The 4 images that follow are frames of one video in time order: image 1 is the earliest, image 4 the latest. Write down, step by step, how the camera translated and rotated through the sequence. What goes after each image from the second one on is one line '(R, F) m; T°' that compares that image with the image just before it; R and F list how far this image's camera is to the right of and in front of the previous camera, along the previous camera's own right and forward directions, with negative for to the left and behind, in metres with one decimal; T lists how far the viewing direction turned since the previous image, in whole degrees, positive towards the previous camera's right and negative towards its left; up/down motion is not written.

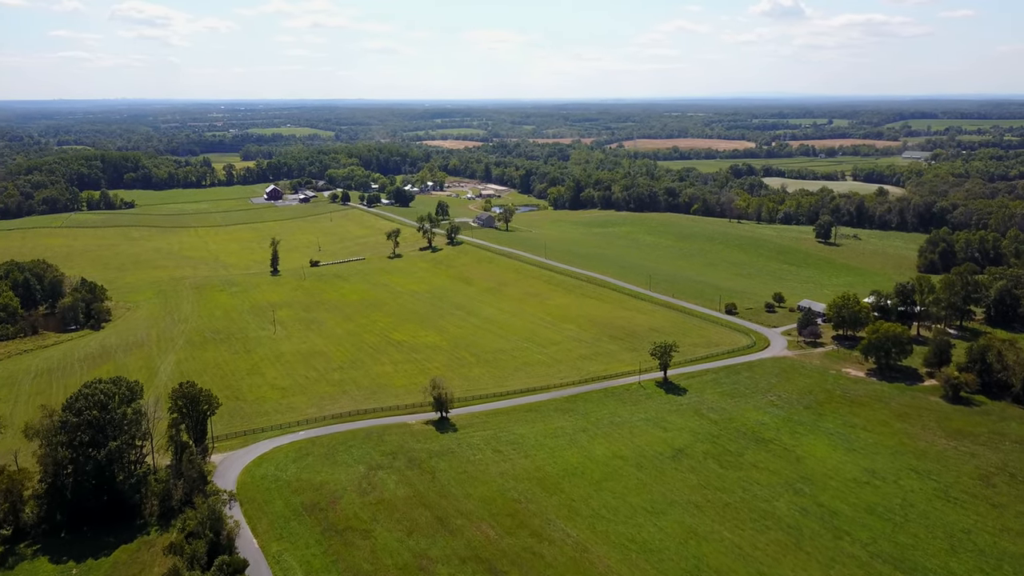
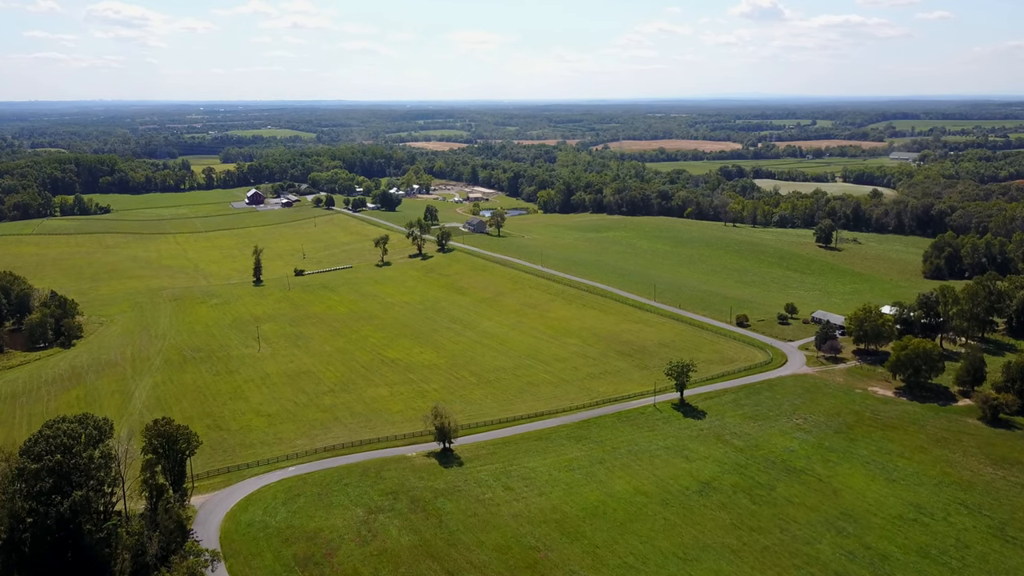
(-1.6, +3.6) m; +1°
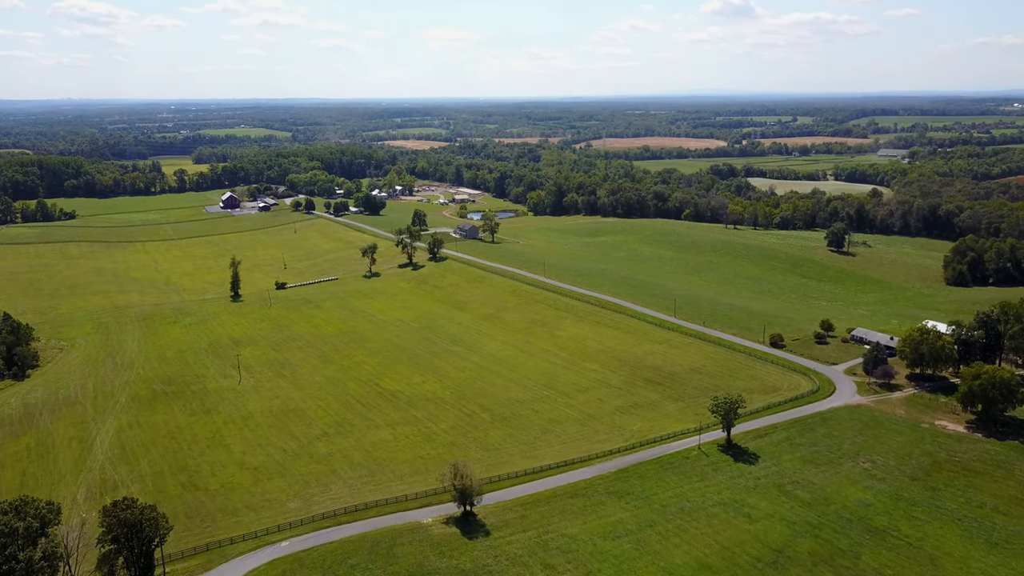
(-2.9, +6.4) m; +2°
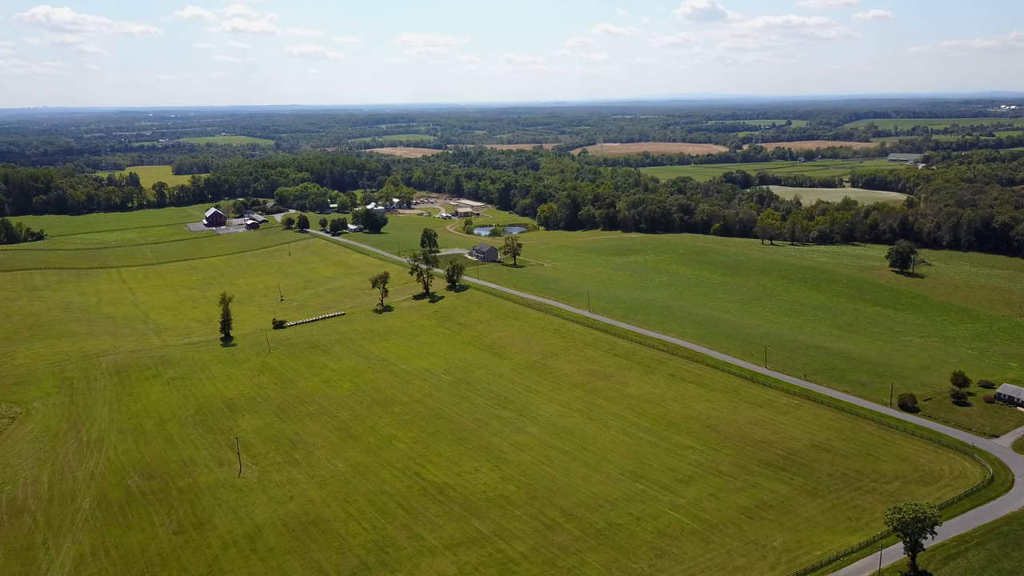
(-6.1, +11.6) m; +1°
